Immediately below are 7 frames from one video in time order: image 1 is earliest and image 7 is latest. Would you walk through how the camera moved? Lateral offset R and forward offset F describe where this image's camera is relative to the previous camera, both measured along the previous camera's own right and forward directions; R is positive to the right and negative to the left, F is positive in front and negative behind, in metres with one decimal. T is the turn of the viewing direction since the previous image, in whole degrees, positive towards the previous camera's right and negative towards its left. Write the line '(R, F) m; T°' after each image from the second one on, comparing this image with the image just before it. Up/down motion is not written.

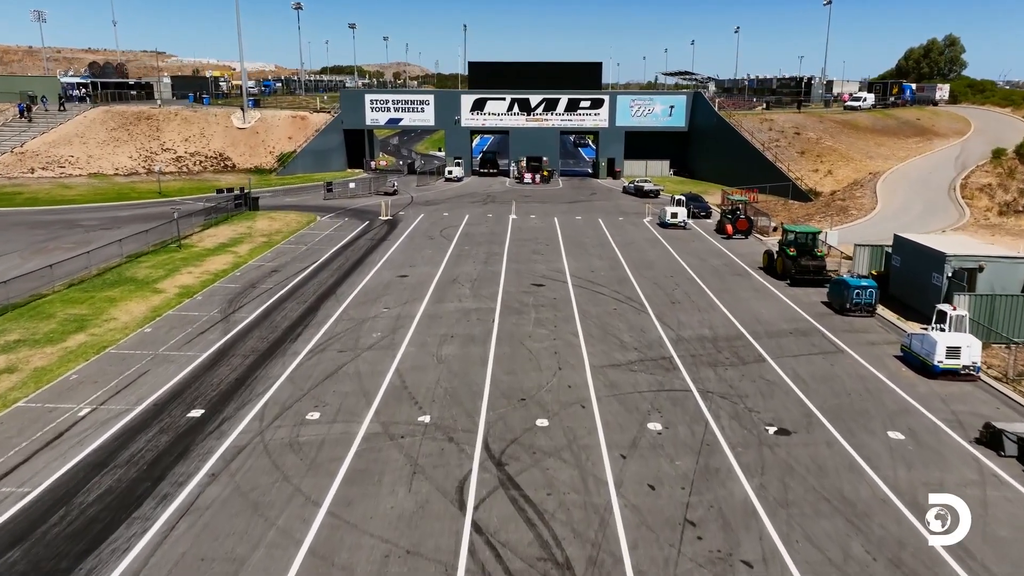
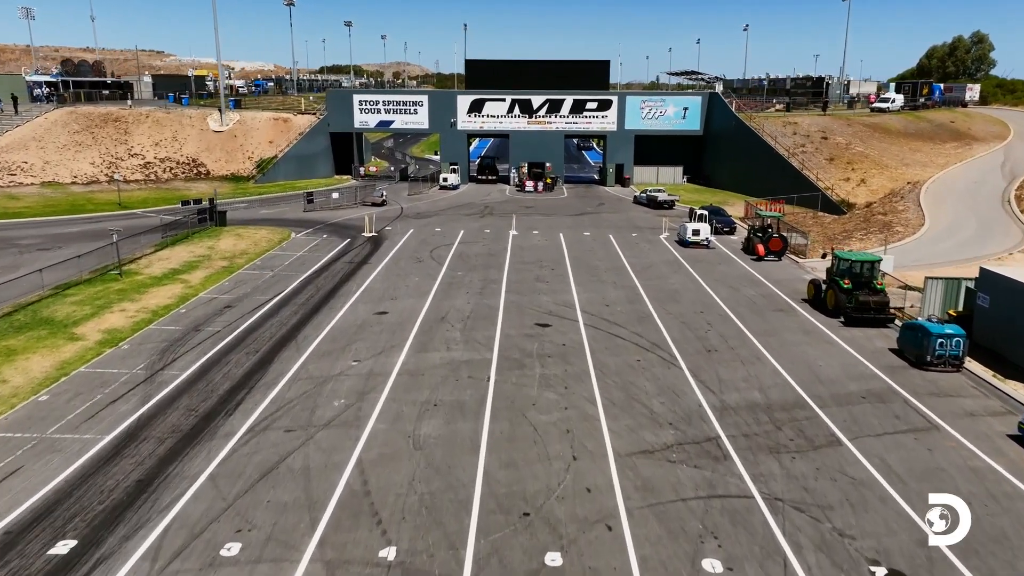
(0.0, +4.9) m; 0°
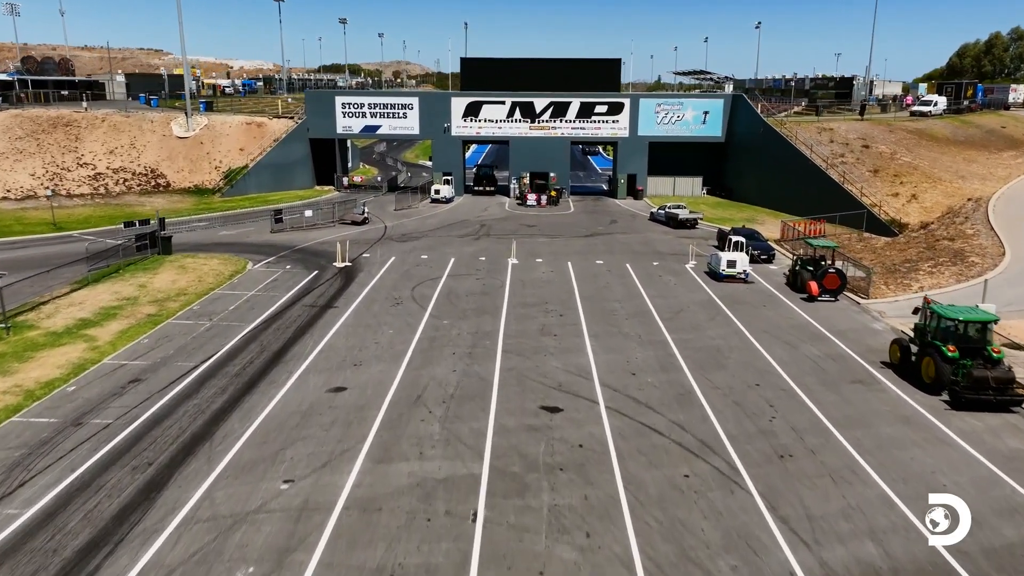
(+0.1, +6.1) m; 0°
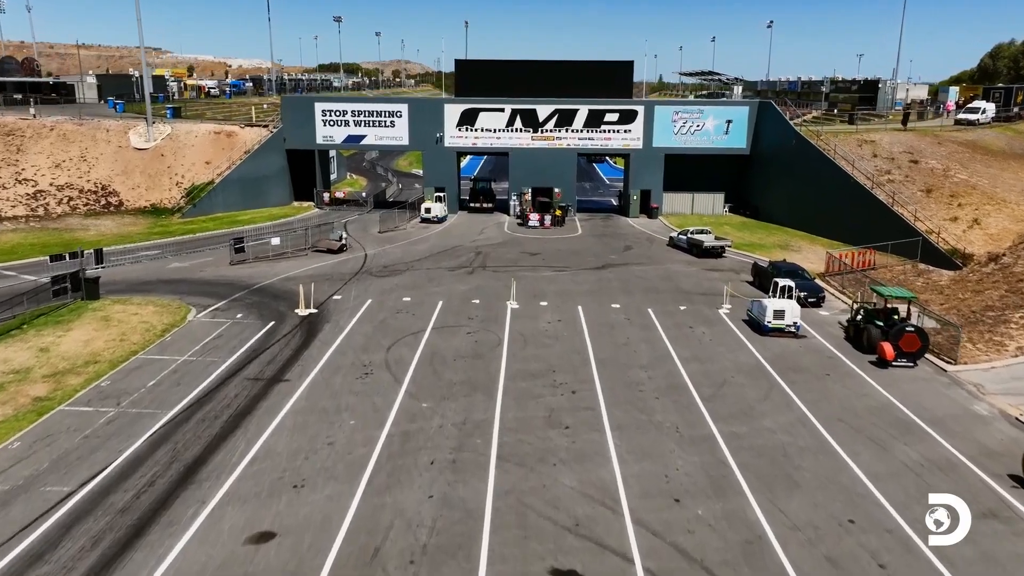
(0.0, +5.6) m; 0°
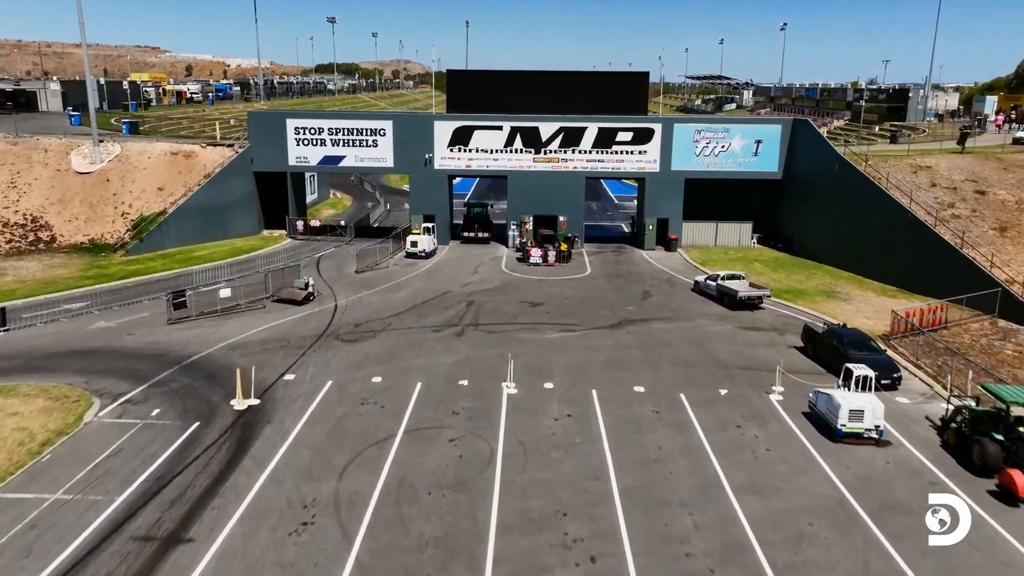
(+0.1, +5.9) m; 0°
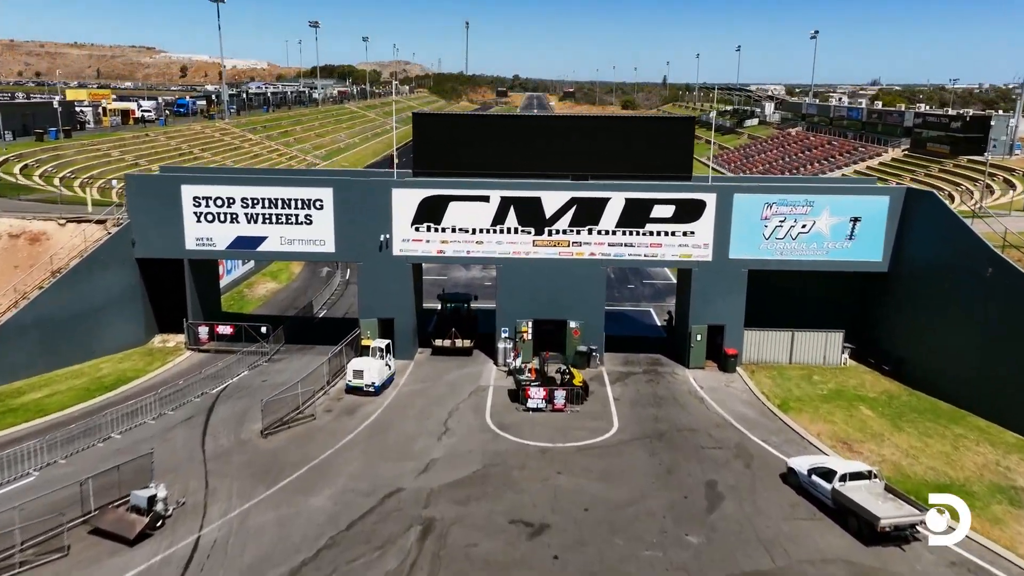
(+0.4, +12.8) m; 0°
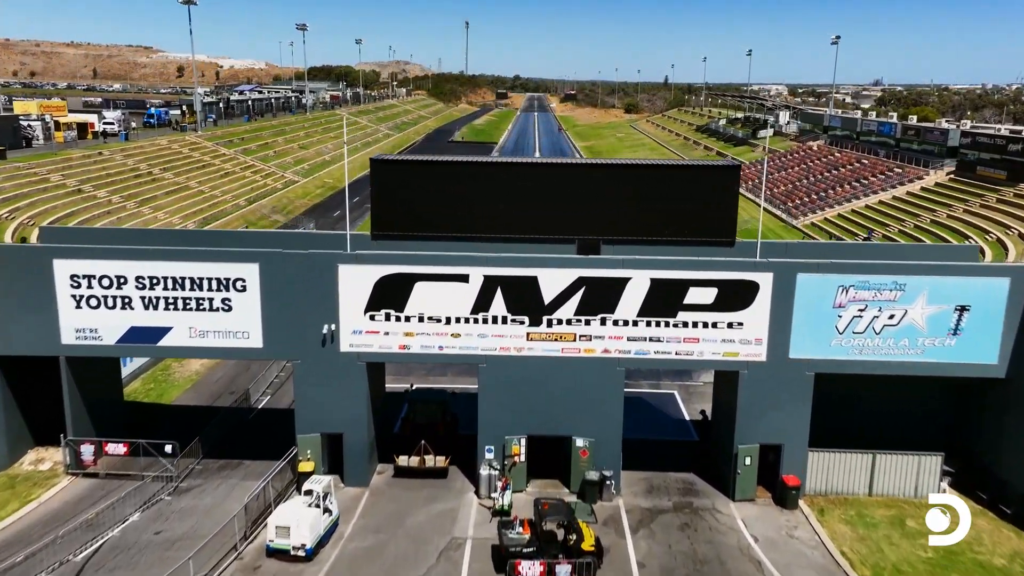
(+0.4, +7.7) m; 0°
